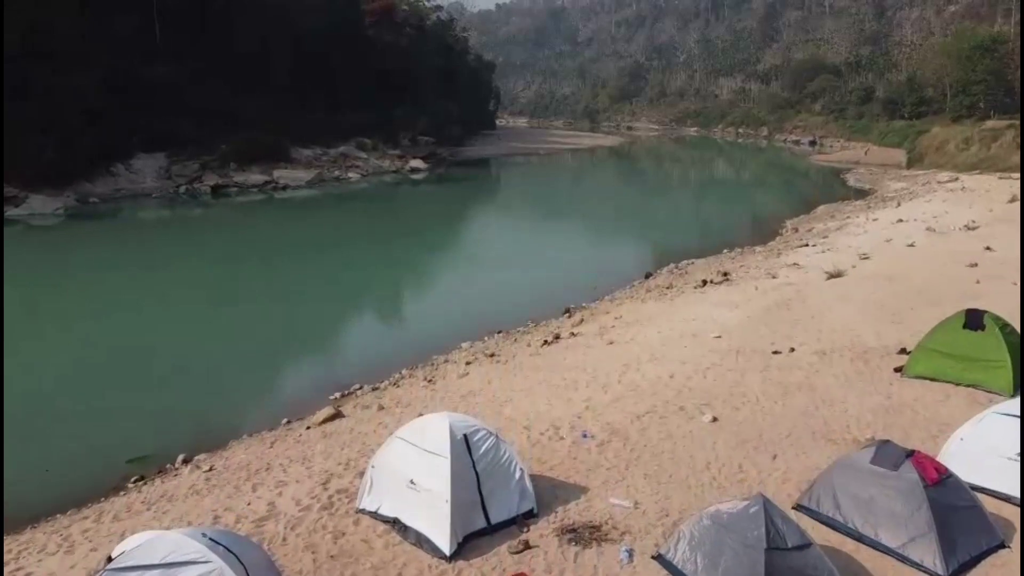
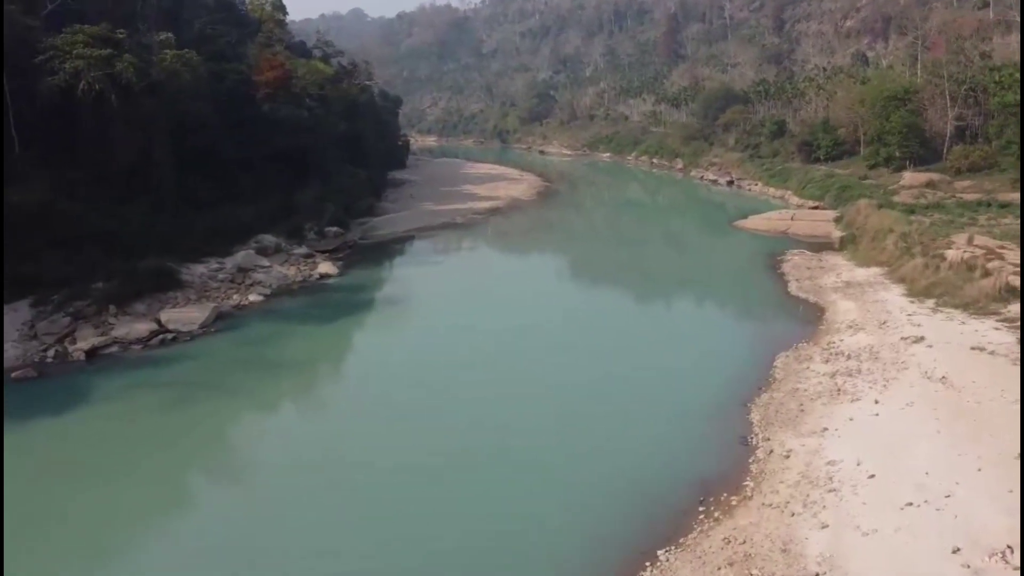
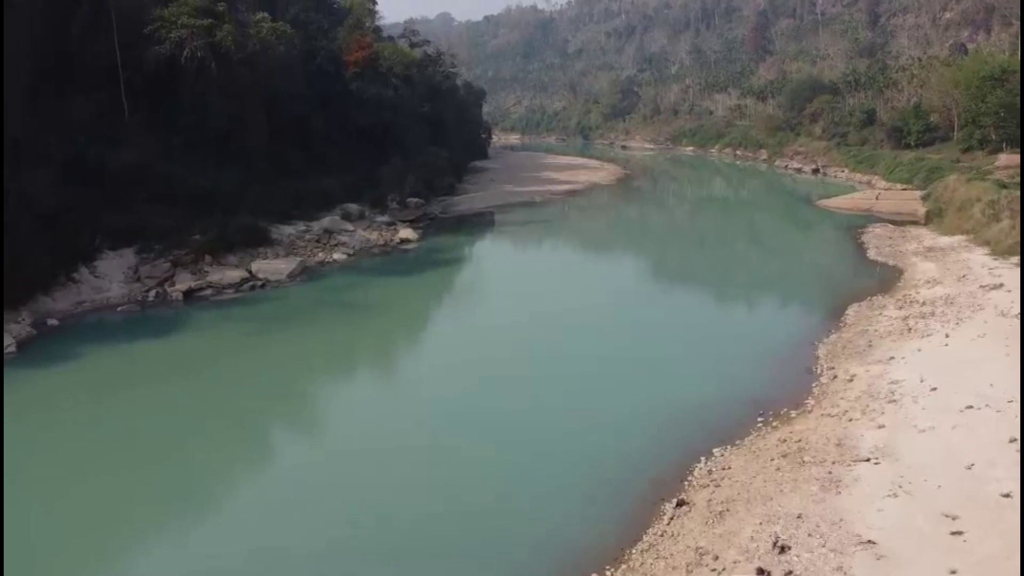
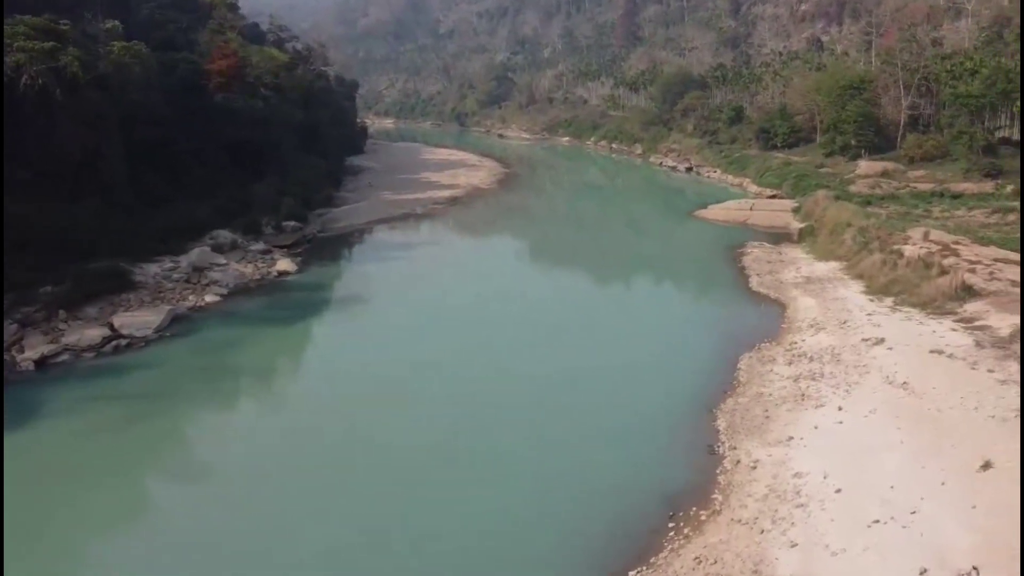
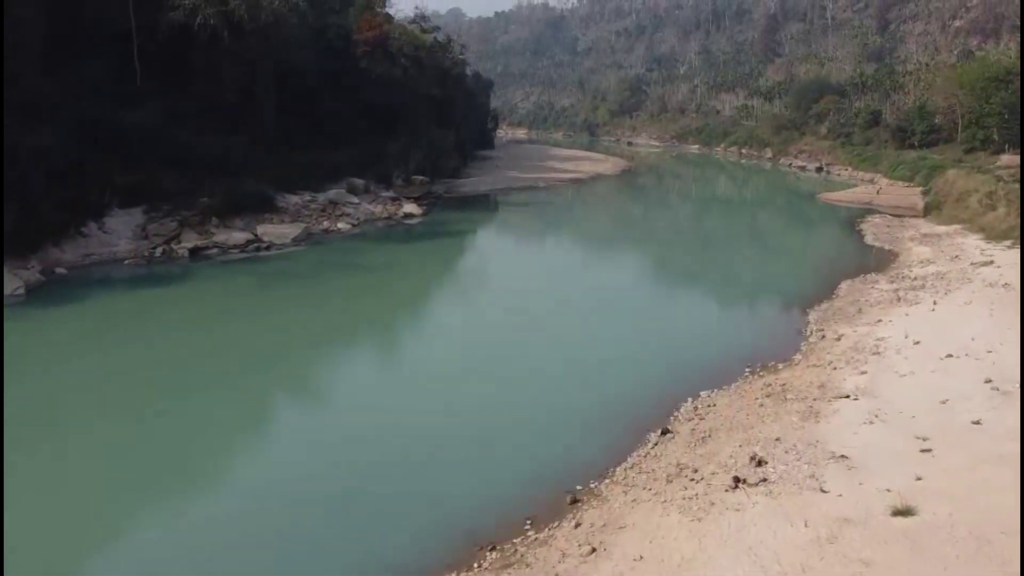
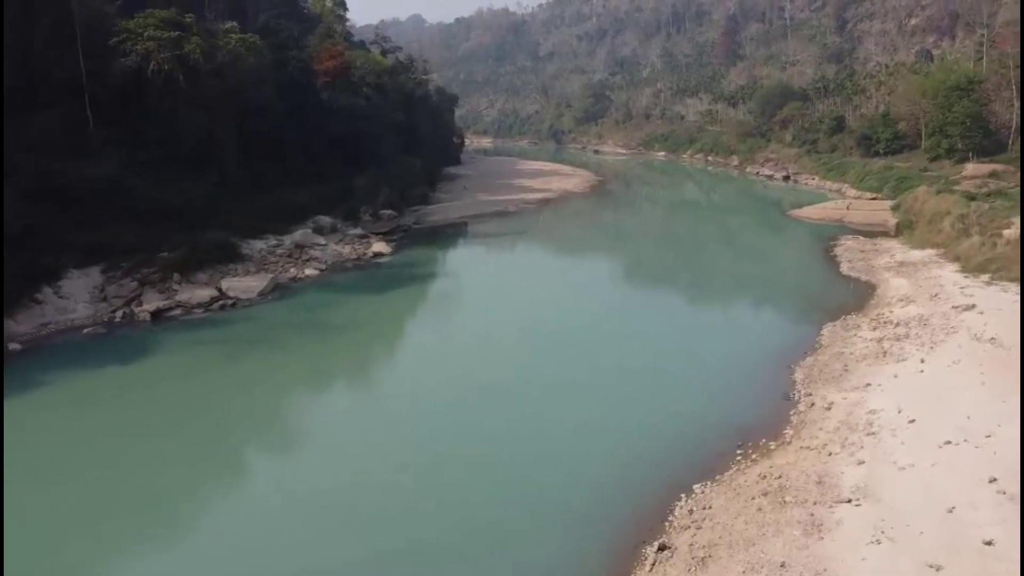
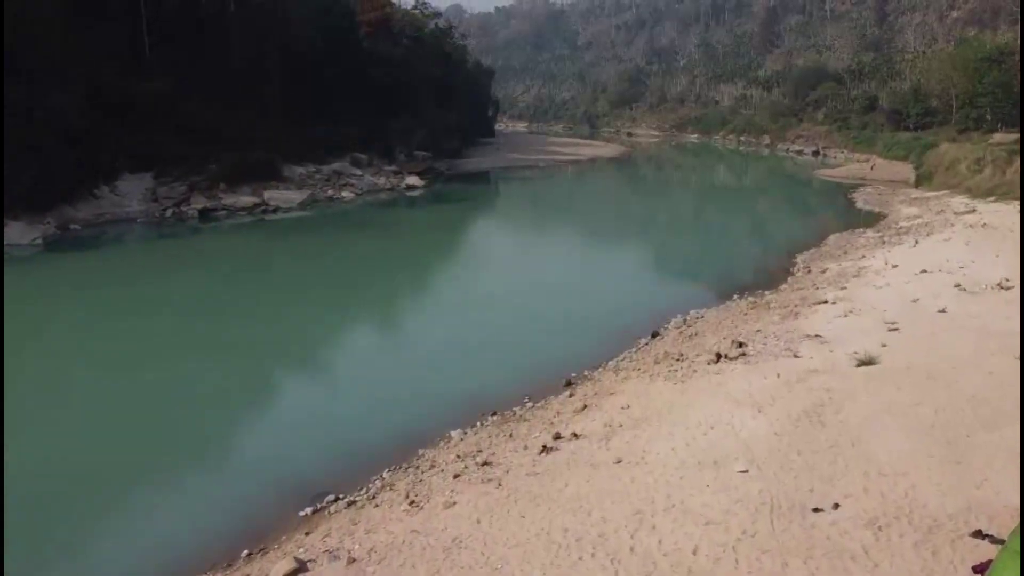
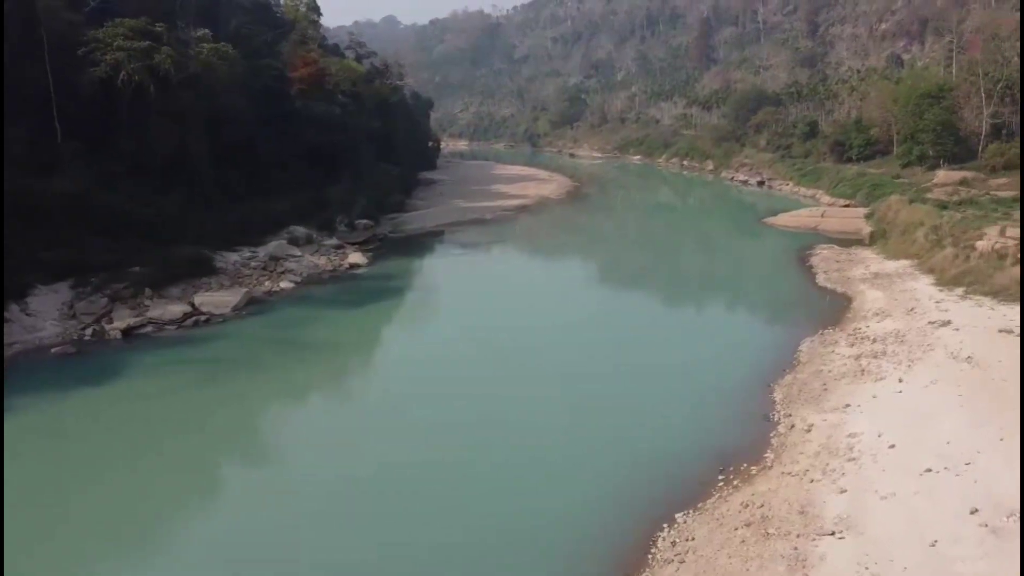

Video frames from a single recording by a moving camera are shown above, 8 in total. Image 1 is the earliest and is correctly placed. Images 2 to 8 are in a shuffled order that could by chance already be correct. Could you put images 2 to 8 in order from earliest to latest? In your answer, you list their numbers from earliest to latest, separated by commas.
7, 5, 3, 6, 8, 2, 4
